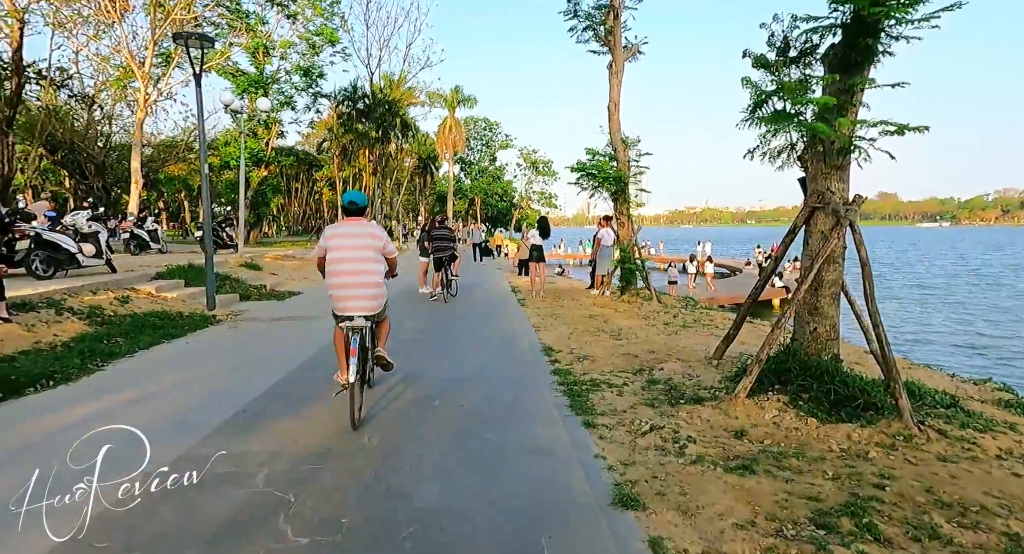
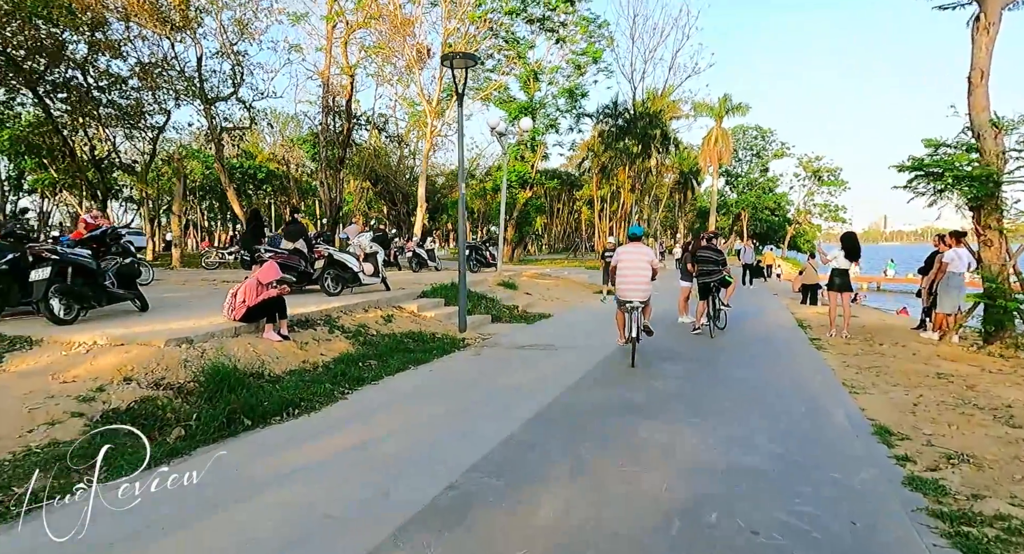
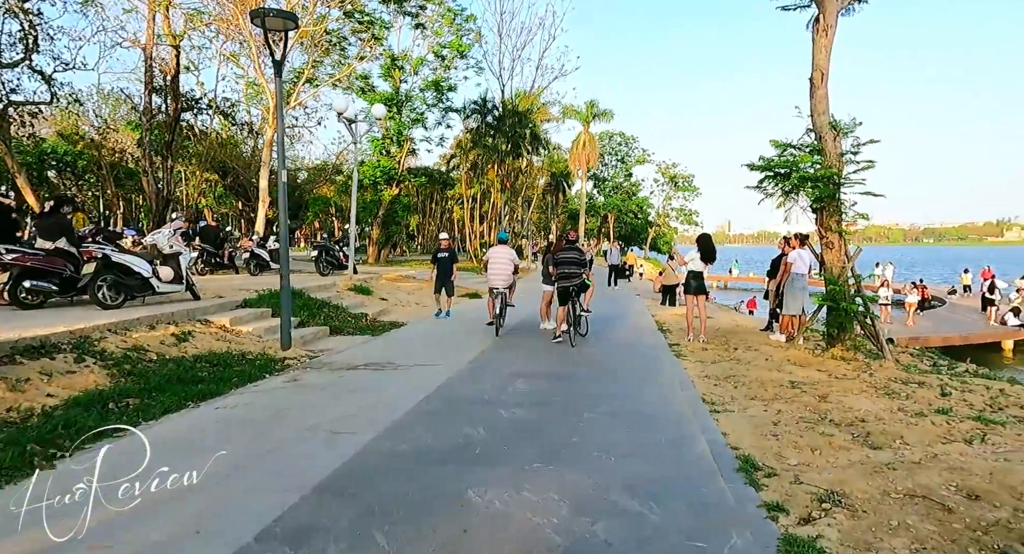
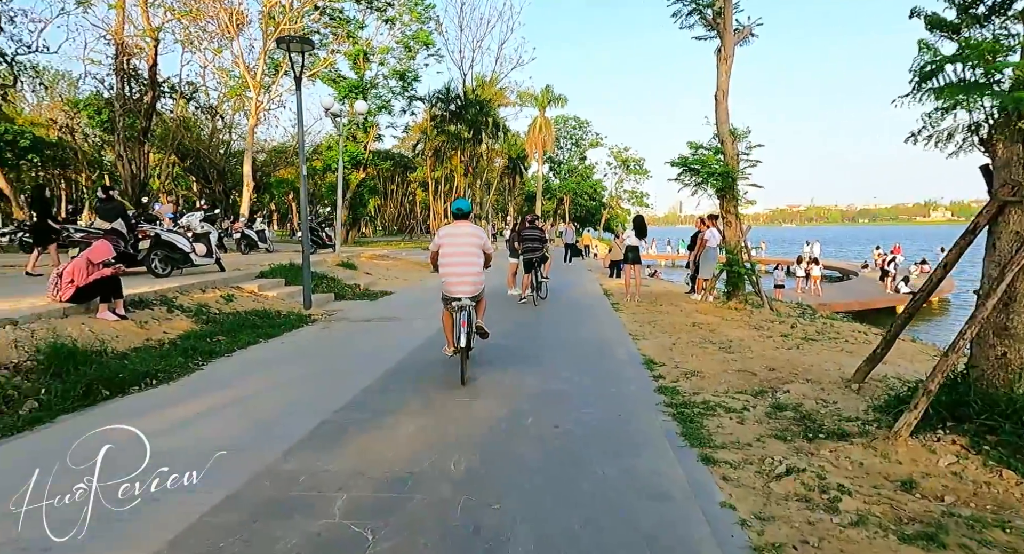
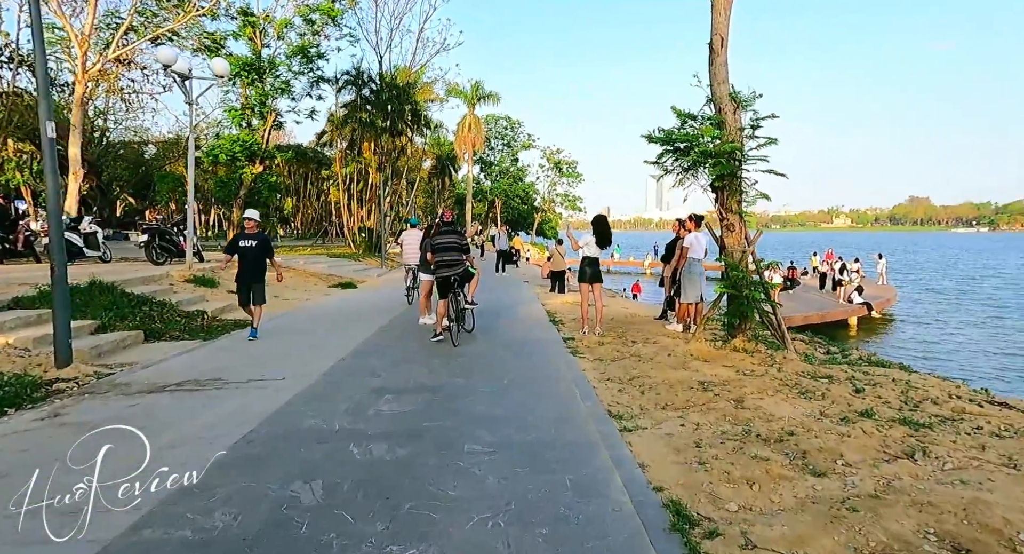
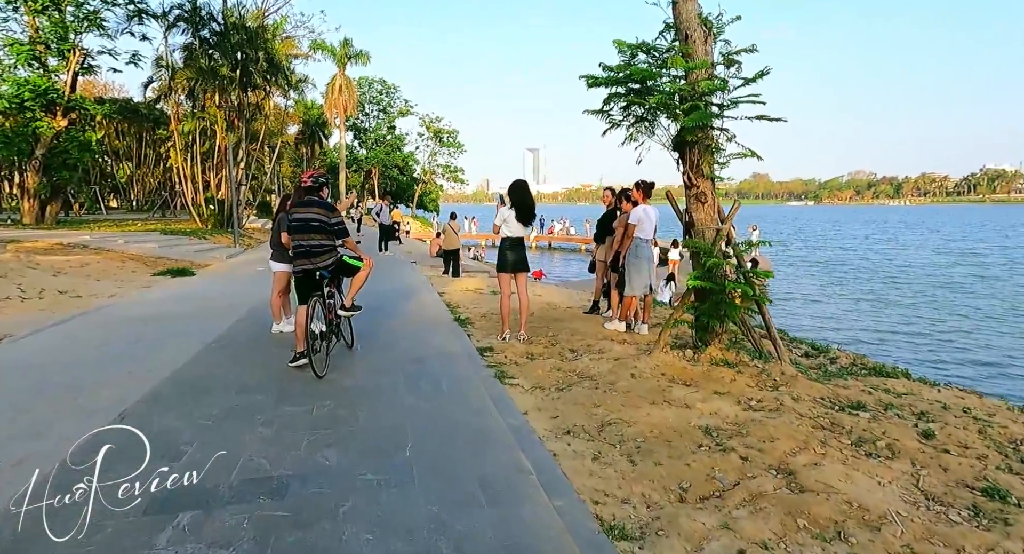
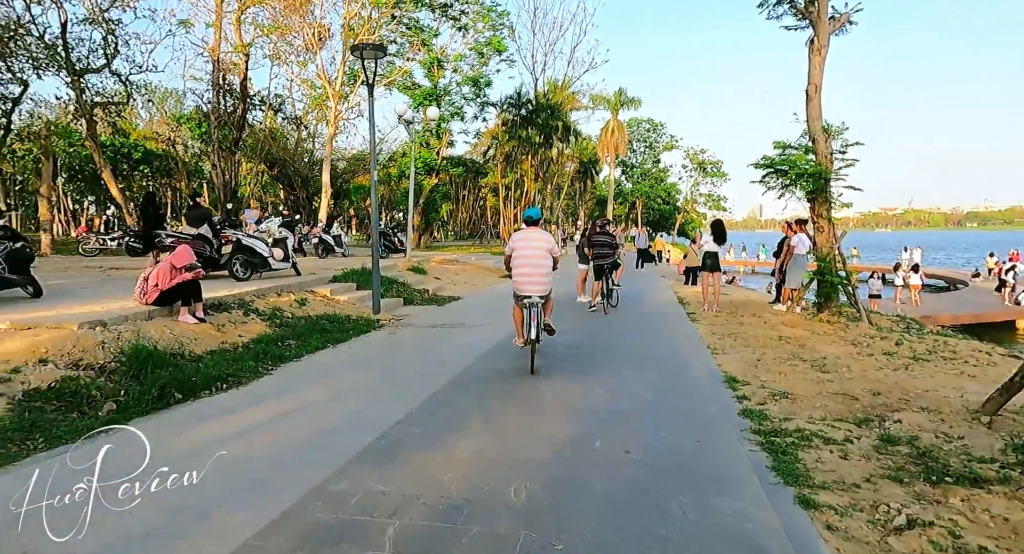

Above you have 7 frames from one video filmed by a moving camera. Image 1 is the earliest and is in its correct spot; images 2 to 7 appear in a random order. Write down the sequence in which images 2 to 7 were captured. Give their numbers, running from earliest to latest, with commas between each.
4, 7, 2, 3, 5, 6
